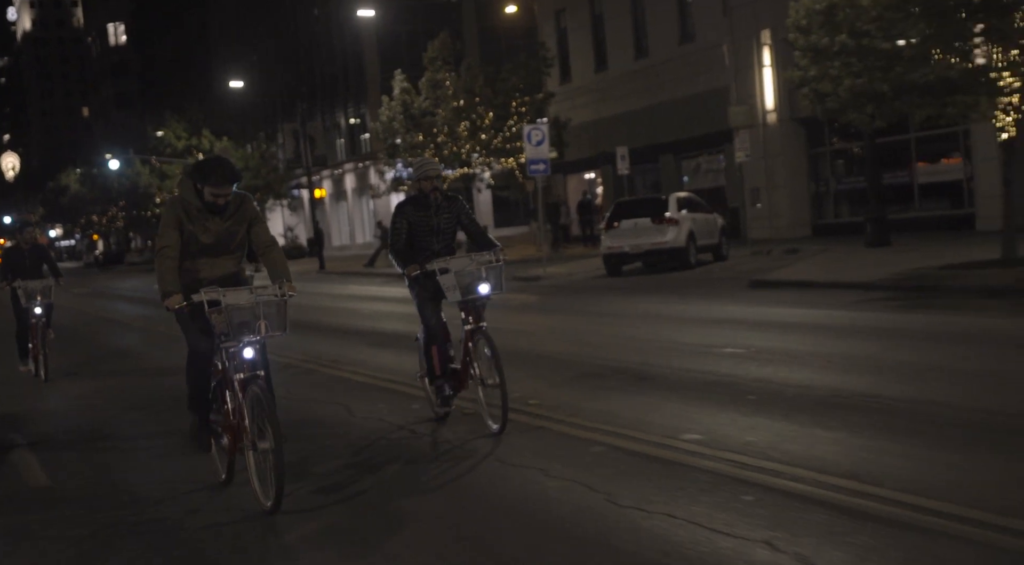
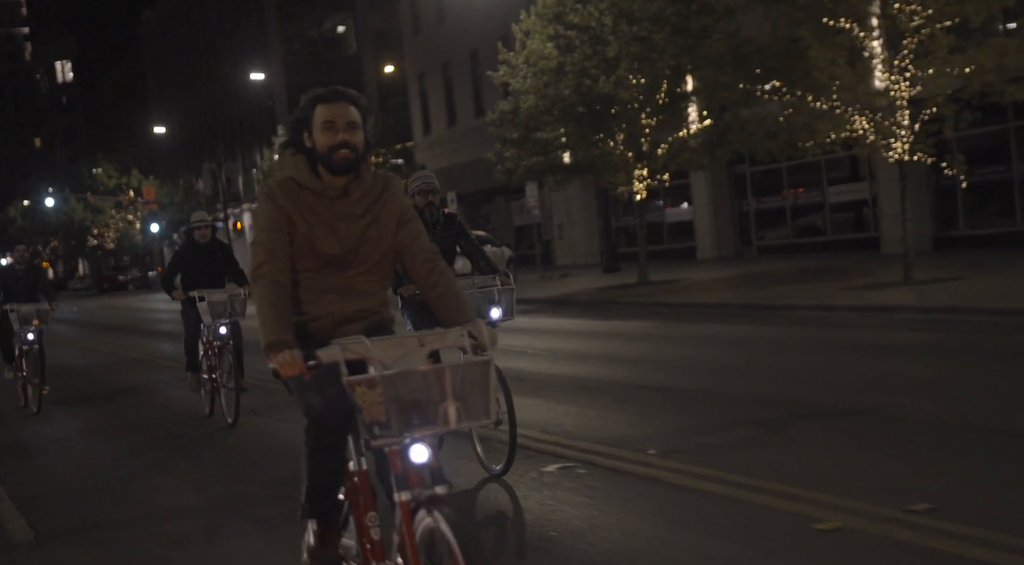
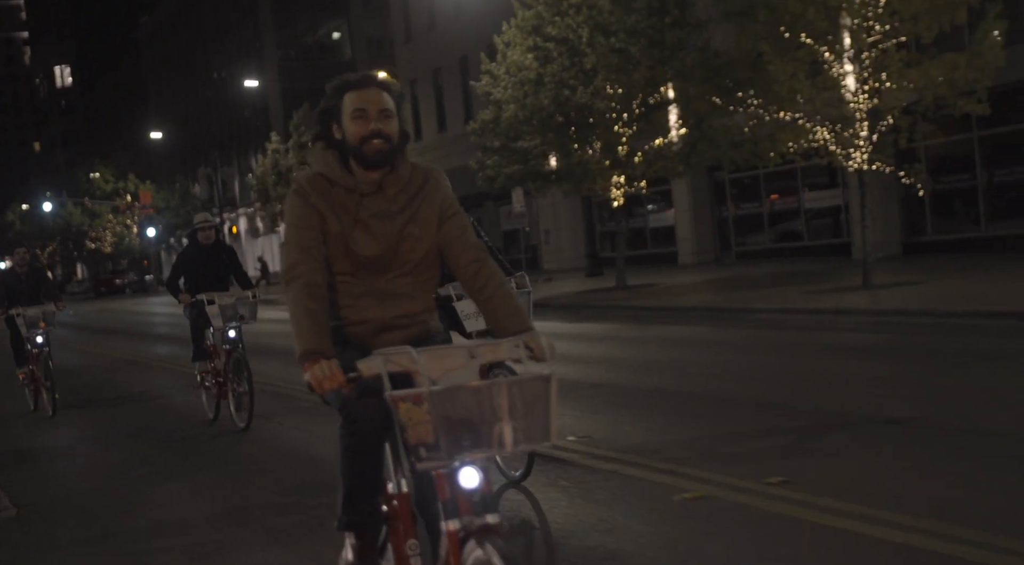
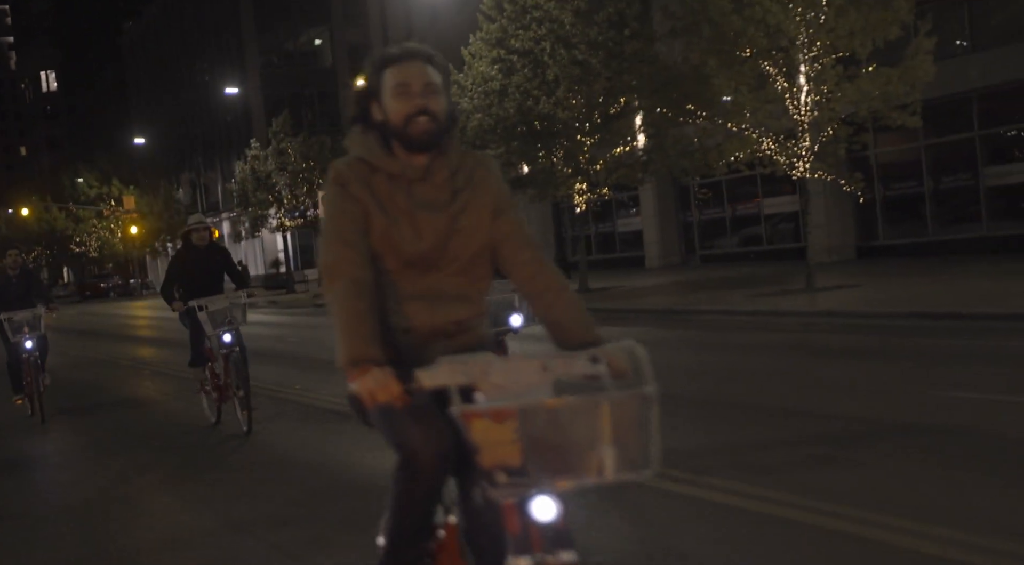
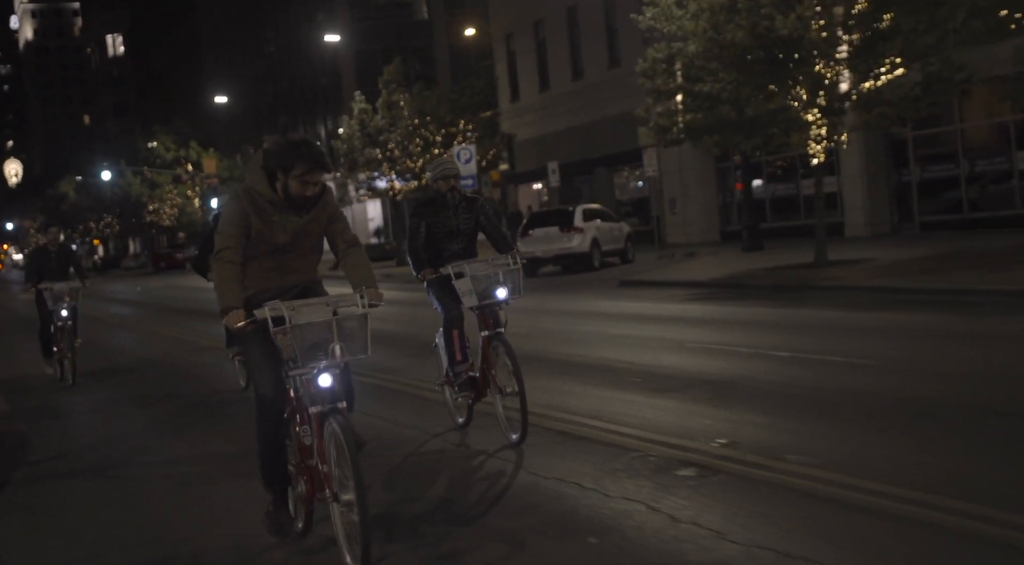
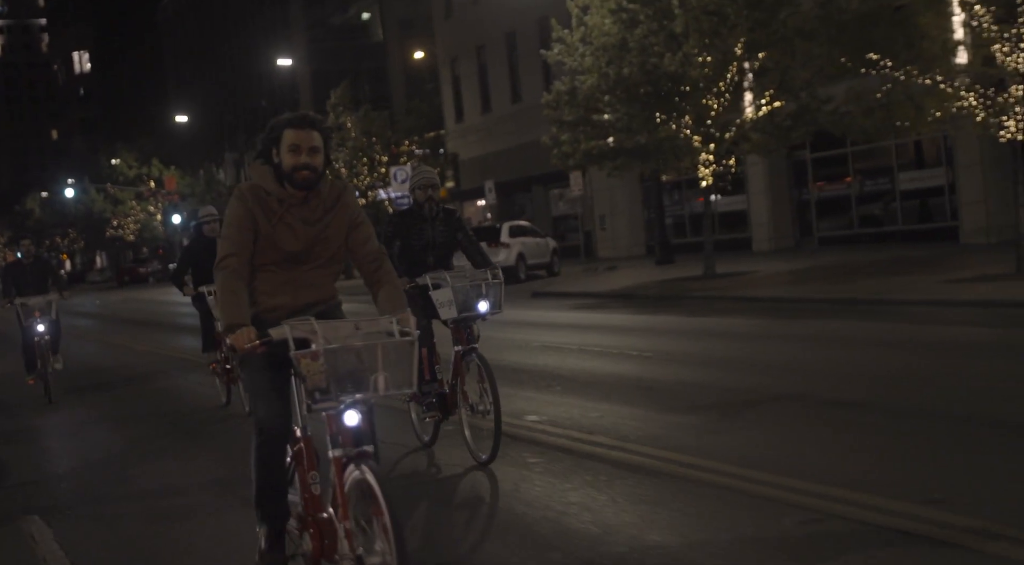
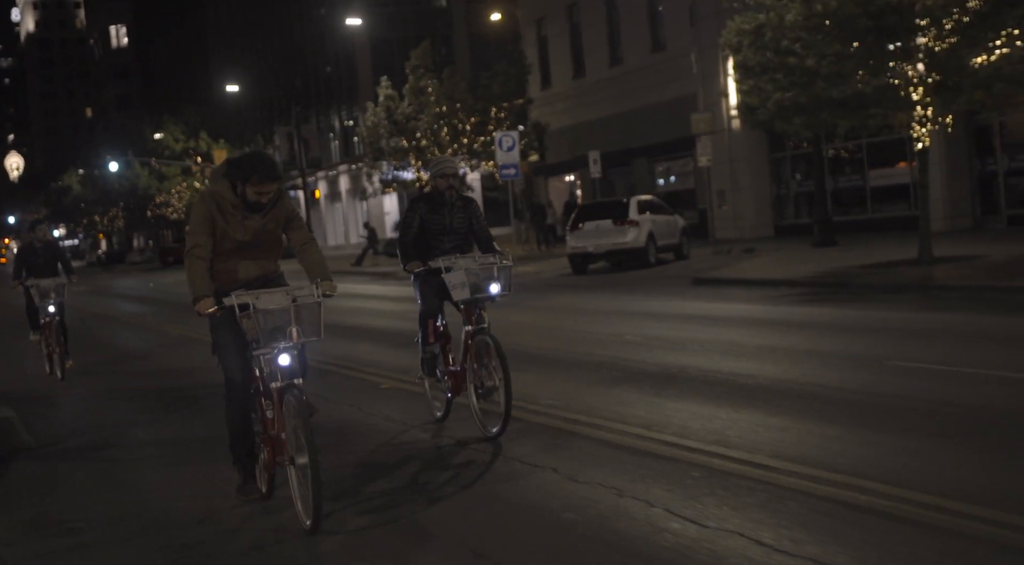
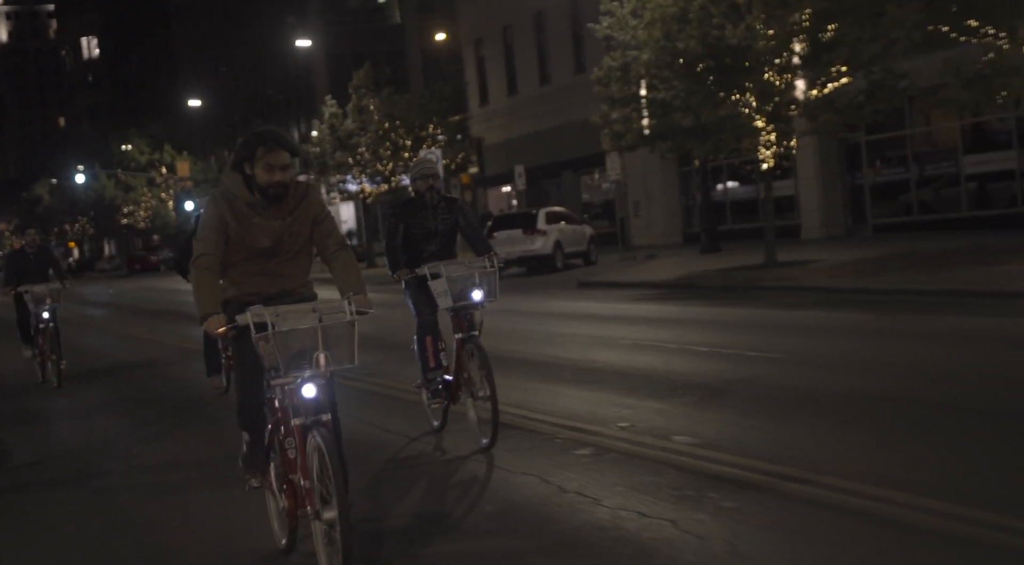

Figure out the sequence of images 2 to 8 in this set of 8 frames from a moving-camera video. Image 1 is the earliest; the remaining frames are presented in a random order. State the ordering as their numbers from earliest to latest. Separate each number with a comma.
7, 5, 8, 6, 2, 3, 4
